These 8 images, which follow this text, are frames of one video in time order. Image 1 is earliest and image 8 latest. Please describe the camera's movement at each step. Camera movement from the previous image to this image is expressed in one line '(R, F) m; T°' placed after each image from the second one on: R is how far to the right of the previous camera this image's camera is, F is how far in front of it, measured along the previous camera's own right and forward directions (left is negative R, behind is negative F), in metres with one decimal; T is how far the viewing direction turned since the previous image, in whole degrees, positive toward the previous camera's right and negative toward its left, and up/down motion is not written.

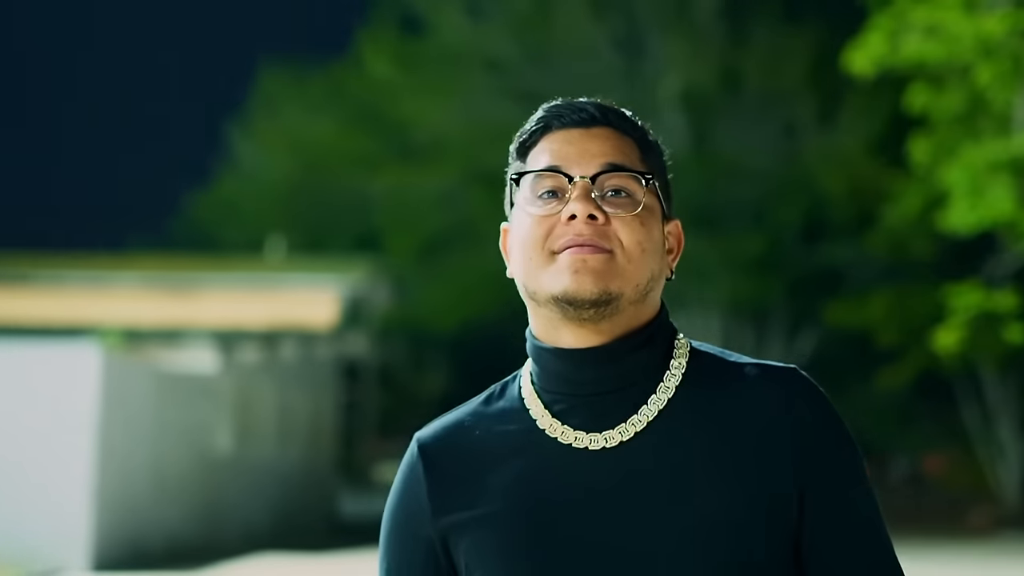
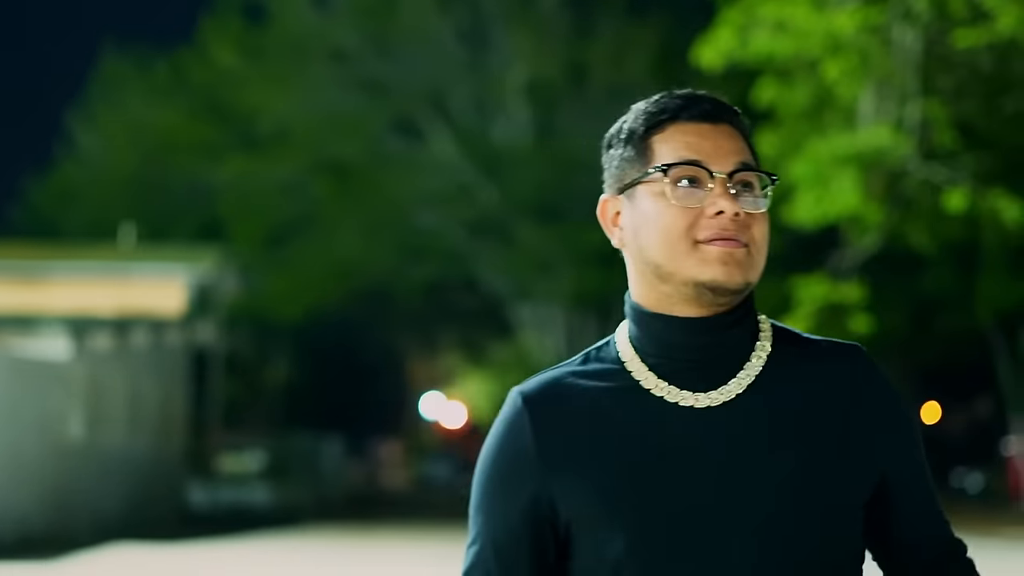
(-0.2, -0.1) m; +4°
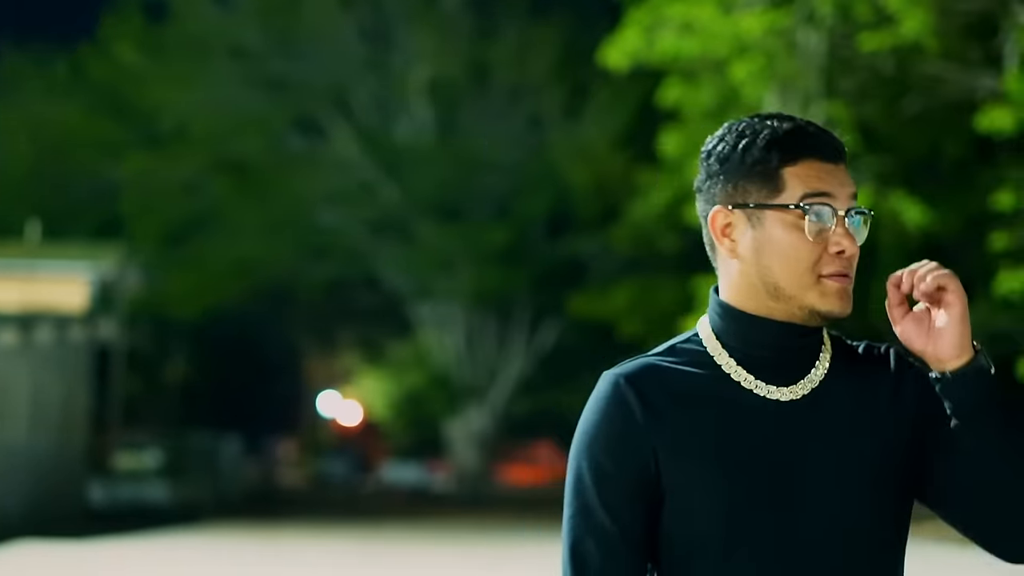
(-0.1, -0.1) m; +3°
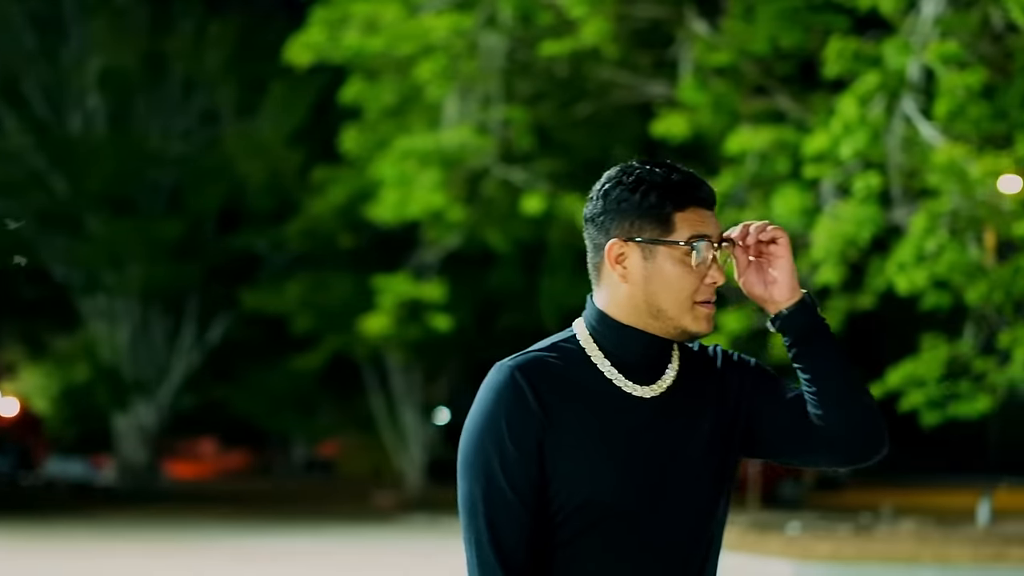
(-0.2, -0.2) m; +8°
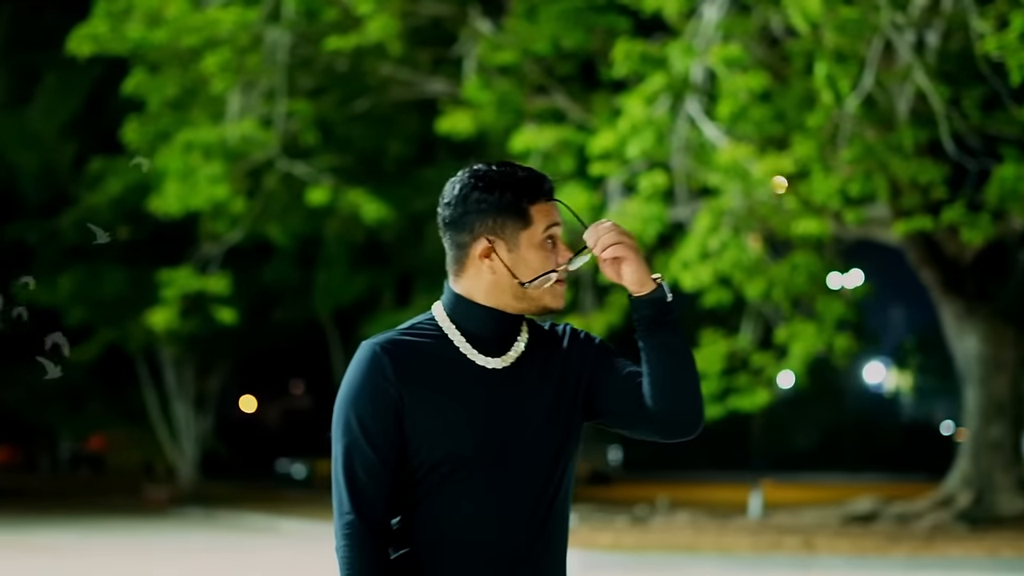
(-0.2, -0.2) m; +6°
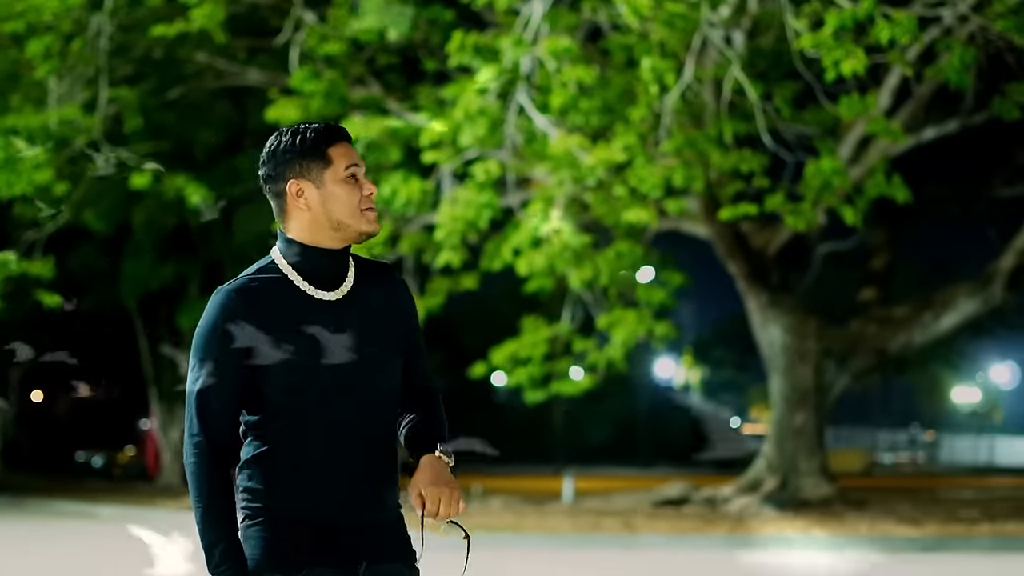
(-0.3, -0.3) m; +5°
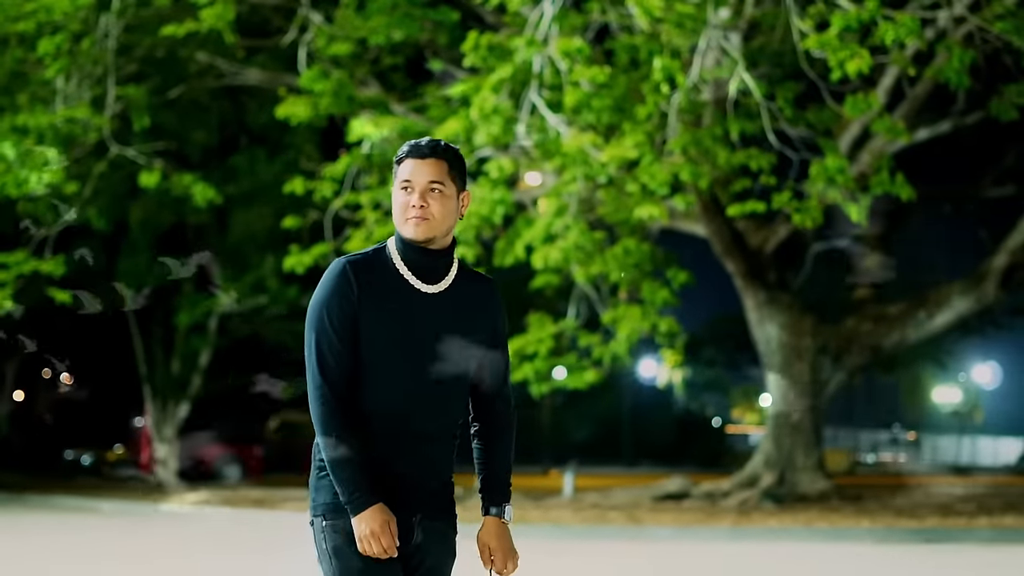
(-0.2, -0.3) m; +1°
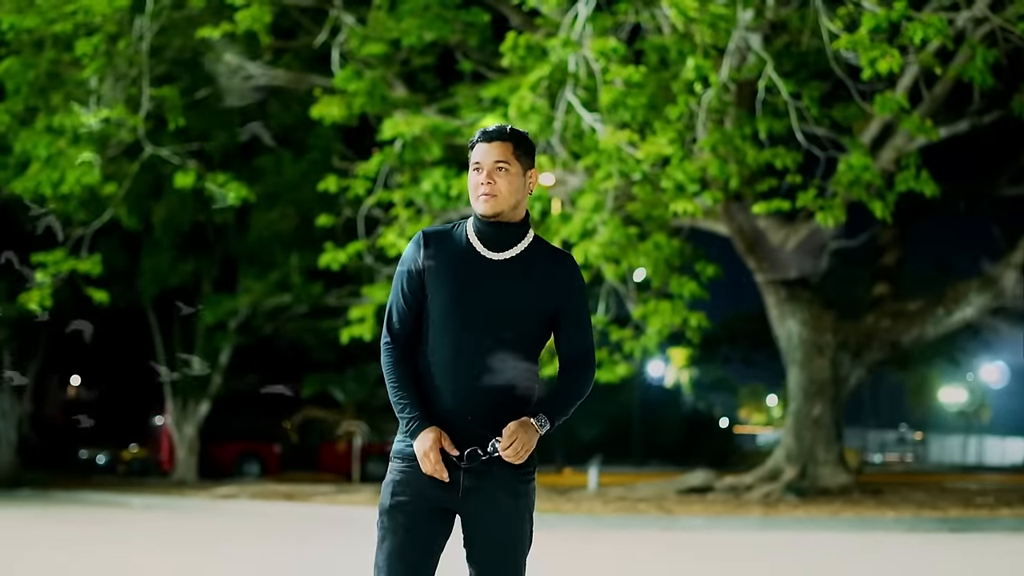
(-0.2, -0.3) m; 0°
